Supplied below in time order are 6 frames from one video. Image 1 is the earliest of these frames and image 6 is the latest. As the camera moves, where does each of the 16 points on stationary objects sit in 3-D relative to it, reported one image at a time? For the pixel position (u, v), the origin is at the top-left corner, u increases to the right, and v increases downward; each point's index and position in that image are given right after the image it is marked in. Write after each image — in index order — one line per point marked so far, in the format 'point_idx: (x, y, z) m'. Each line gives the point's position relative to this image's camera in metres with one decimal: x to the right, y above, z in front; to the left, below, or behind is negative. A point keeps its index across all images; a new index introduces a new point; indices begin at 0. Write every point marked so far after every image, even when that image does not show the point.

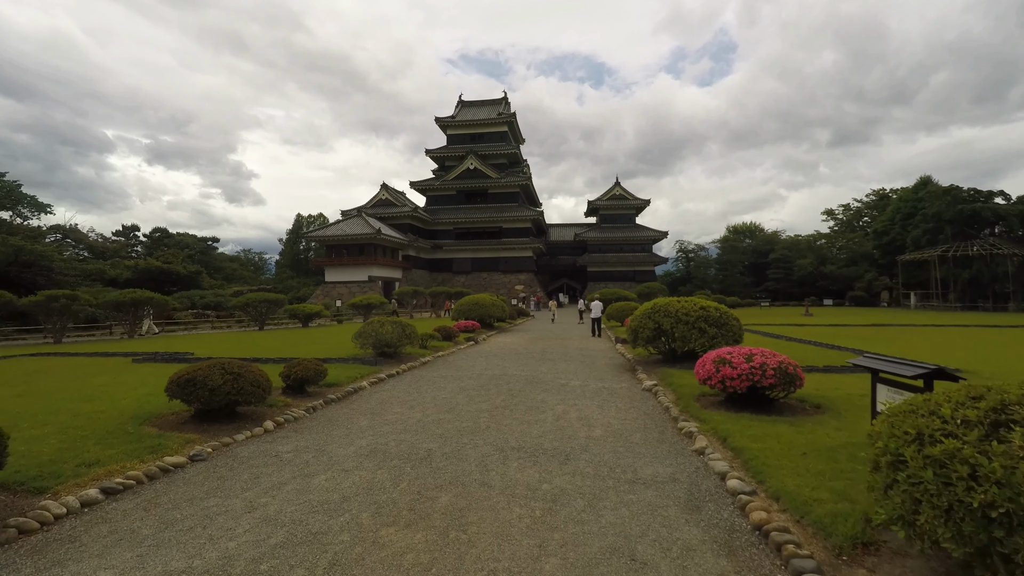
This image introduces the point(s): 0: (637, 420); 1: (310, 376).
0: (+2.0, -2.1, +7.2) m
1: (-3.8, -1.7, +8.7) m
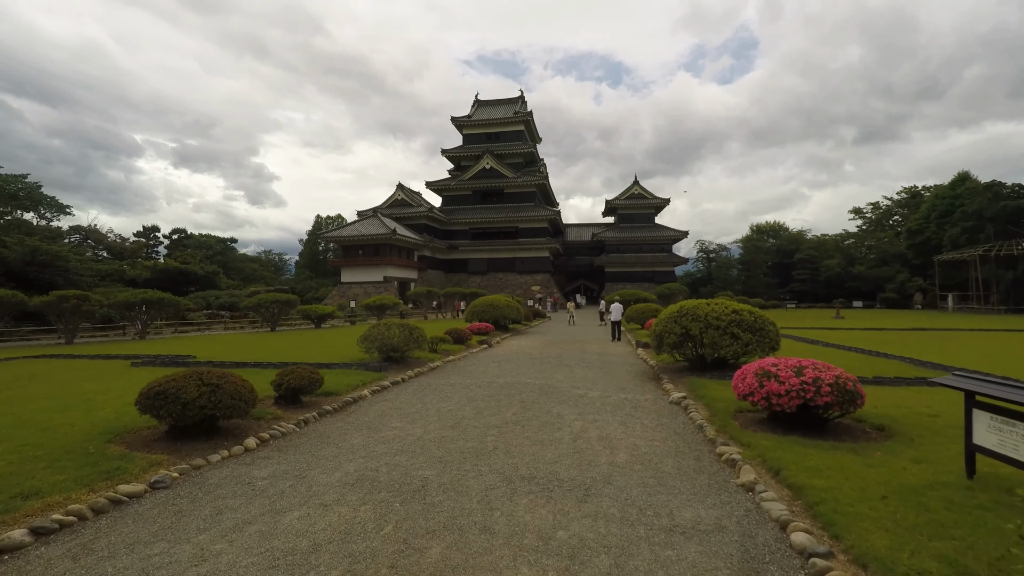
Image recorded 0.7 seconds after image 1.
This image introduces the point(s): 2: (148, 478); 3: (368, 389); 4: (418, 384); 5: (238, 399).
0: (+2.1, -2.1, +6.3) m
1: (-3.6, -1.7, +7.9) m
2: (-3.9, -2.0, +4.8) m
3: (-3.0, -2.1, +9.5) m
4: (-2.2, -2.2, +10.7) m
5: (-3.7, -1.5, +6.2) m
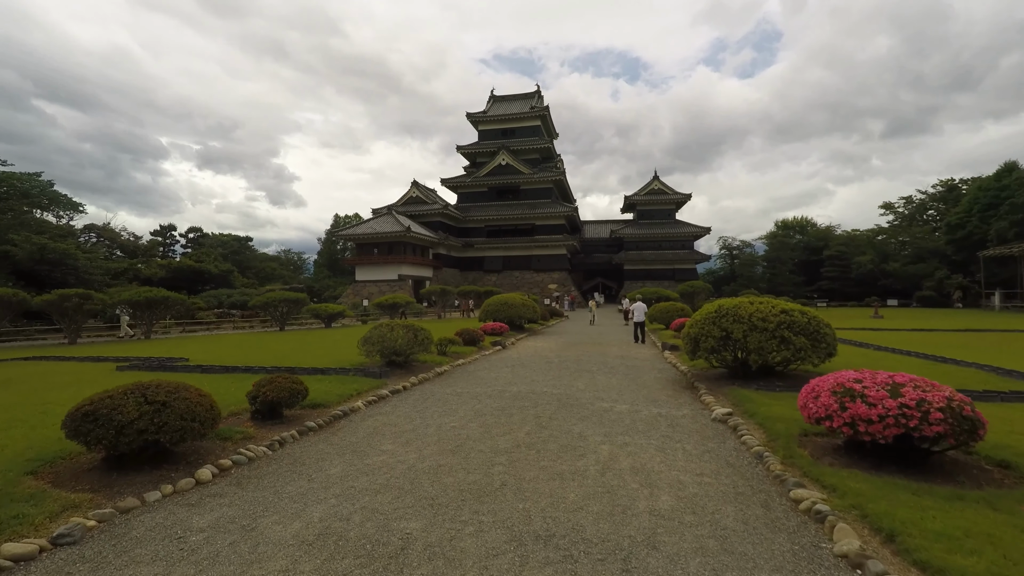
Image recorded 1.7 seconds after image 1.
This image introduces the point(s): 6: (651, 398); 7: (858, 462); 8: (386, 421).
0: (+2.3, -2.1, +5.0) m
1: (-3.4, -1.7, +6.8) m
2: (-3.8, -2.0, +3.8) m
3: (-2.7, -2.1, +8.4) m
4: (-1.9, -2.2, +9.5) m
5: (-3.6, -1.5, +5.1) m
6: (+2.7, -2.2, +8.9) m
7: (+3.7, -1.9, +4.9) m
8: (-2.0, -2.2, +7.4) m
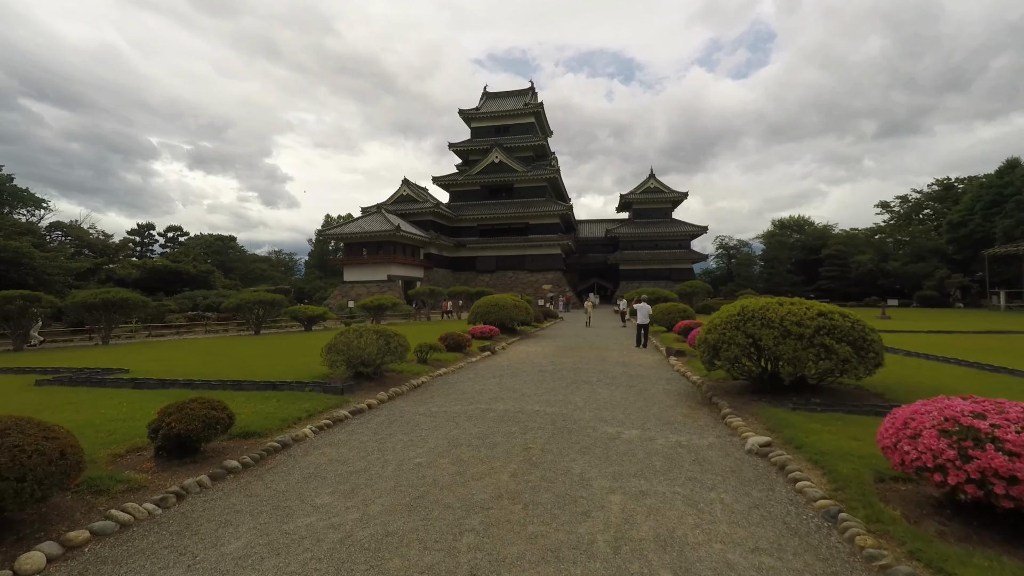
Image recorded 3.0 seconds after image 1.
0: (+2.1, -2.0, +3.5) m
1: (-3.6, -1.6, +5.2) m
2: (-3.9, -2.0, +2.1) m
3: (-3.0, -2.0, +6.8) m
4: (-2.2, -2.2, +7.9) m
5: (-3.8, -1.4, +3.5) m
6: (+2.5, -2.1, +7.4) m
7: (+3.5, -1.8, +3.4) m
8: (-2.3, -2.1, +5.9) m
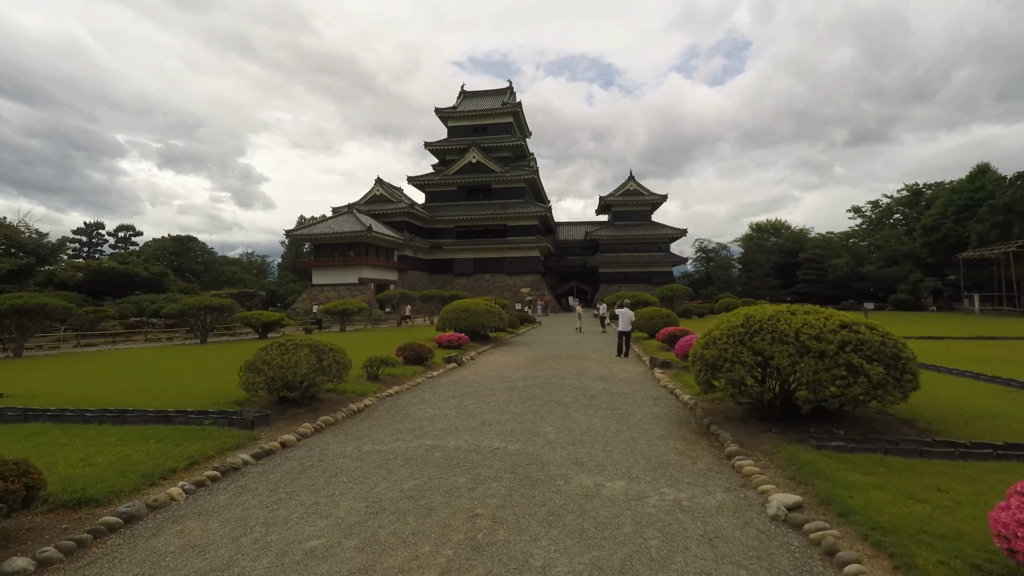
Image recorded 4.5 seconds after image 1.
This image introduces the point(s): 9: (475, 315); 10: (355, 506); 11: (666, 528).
0: (+1.6, -2.1, +1.9) m
1: (-4.2, -1.7, +3.4) m
2: (-4.3, -2.0, +0.3) m
3: (-3.6, -2.1, +5.0) m
4: (-2.8, -2.2, +6.2) m
5: (-4.2, -1.5, +1.7) m
6: (+1.8, -2.2, +5.9) m
7: (+3.1, -1.9, +1.9) m
8: (-2.8, -2.2, +4.1) m
9: (-1.5, -1.1, +18.8) m
10: (-1.6, -2.2, +4.6) m
11: (+1.4, -2.2, +4.1) m
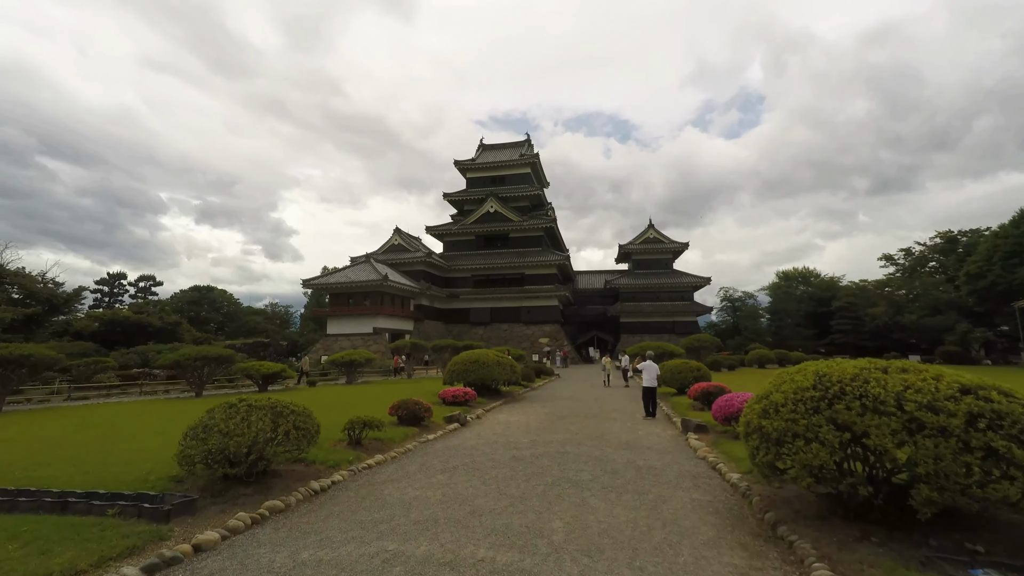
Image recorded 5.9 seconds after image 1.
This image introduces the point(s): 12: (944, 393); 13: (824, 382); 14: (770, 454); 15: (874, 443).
0: (+1.3, -2.1, +0.1) m
1: (-4.4, -1.9, +1.9) m
2: (-4.7, -1.9, -1.2) m
3: (-3.7, -2.5, +3.4) m
4: (-2.9, -2.7, +4.5) m
5: (-4.5, -1.5, +0.2) m
6: (+1.7, -2.6, +4.0) m
7: (+2.8, -1.9, +0.1) m
8: (-3.0, -2.5, +2.5) m
9: (-1.1, -2.9, +17.1) m
10: (-1.7, -2.5, +2.9) m
11: (+1.2, -2.4, +2.3) m
12: (+4.2, -1.0, +4.5) m
13: (+3.5, -1.0, +5.0) m
14: (+2.9, -1.9, +5.2) m
15: (+3.5, -1.5, +4.4) m
